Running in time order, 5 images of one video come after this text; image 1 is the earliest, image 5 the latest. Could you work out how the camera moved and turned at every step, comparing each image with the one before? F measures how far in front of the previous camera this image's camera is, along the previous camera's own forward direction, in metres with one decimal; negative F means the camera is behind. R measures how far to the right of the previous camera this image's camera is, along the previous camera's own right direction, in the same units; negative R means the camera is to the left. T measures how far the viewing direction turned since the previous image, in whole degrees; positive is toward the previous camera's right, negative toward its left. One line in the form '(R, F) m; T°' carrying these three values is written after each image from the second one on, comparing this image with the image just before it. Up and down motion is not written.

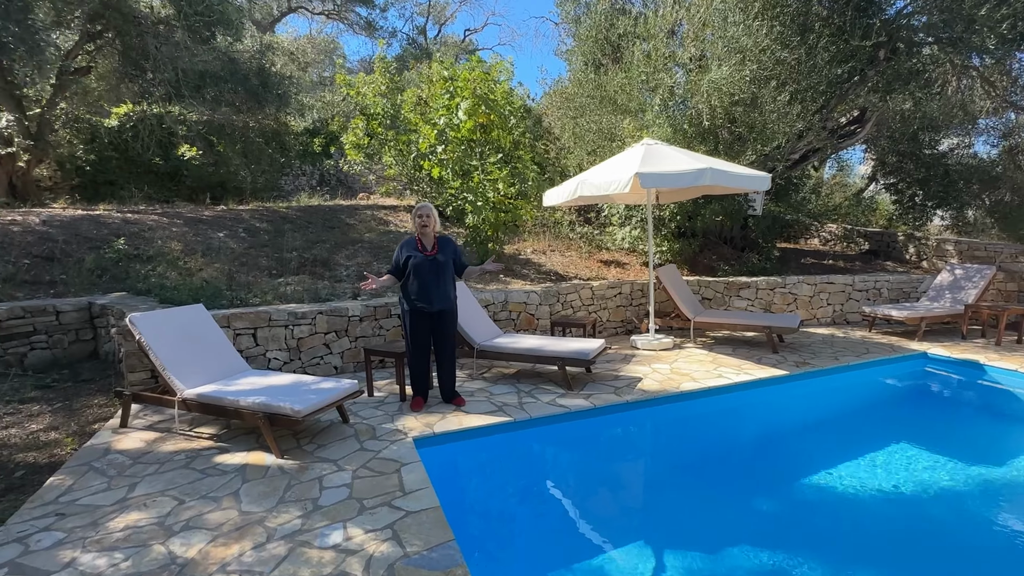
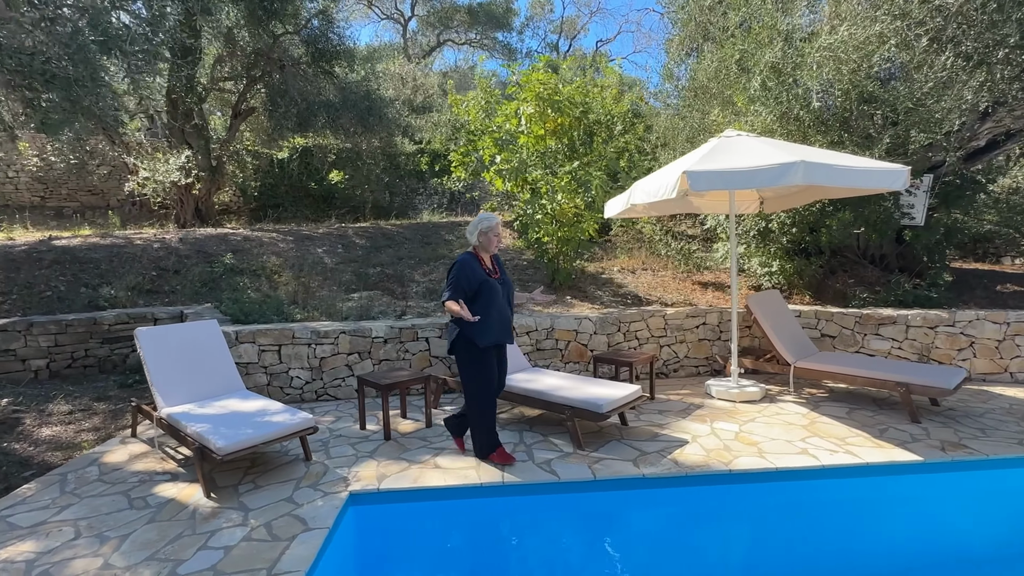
(+1.4, +1.2) m; -17°
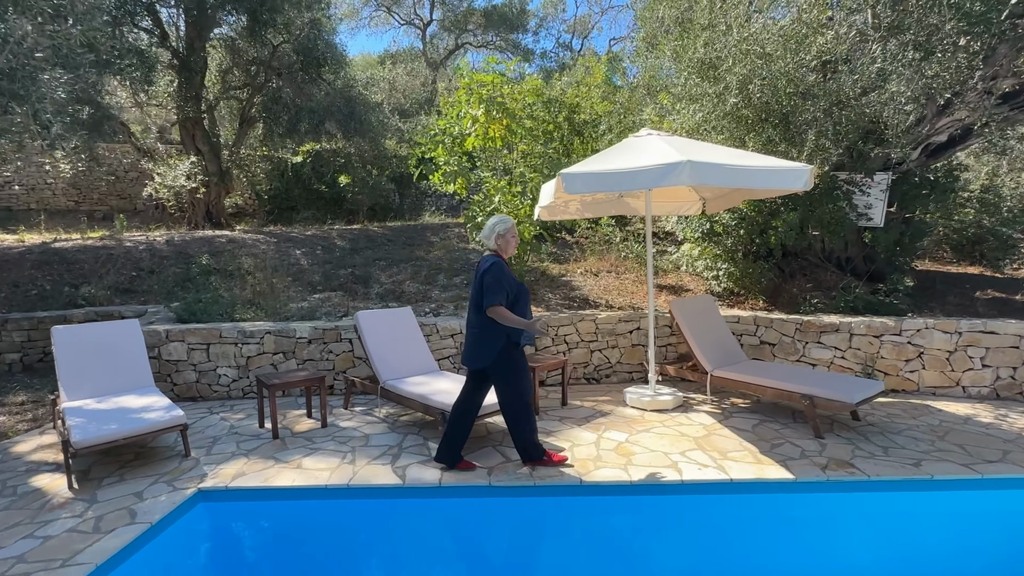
(+1.5, +0.1) m; -4°
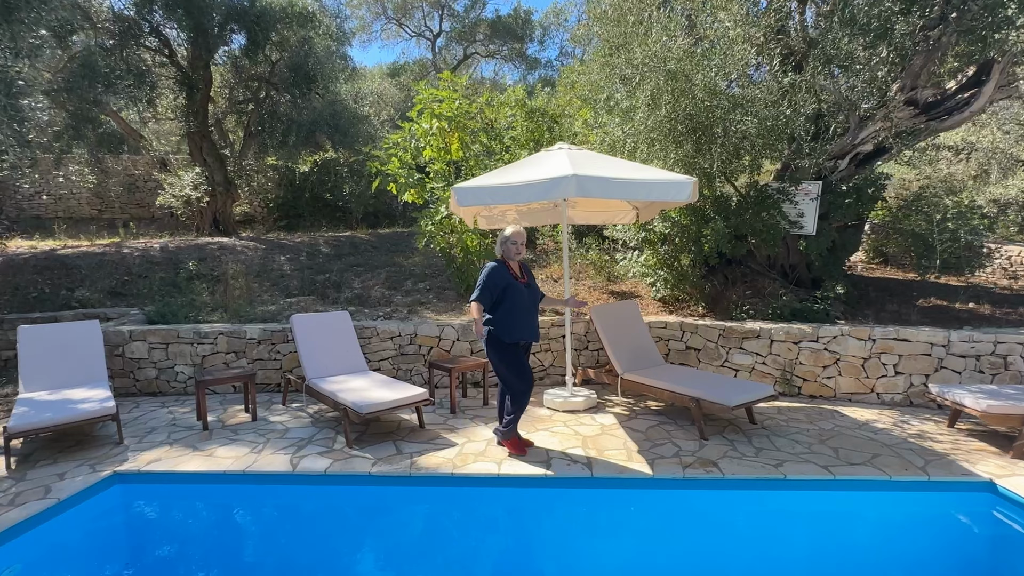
(+1.3, -0.3) m; -3°
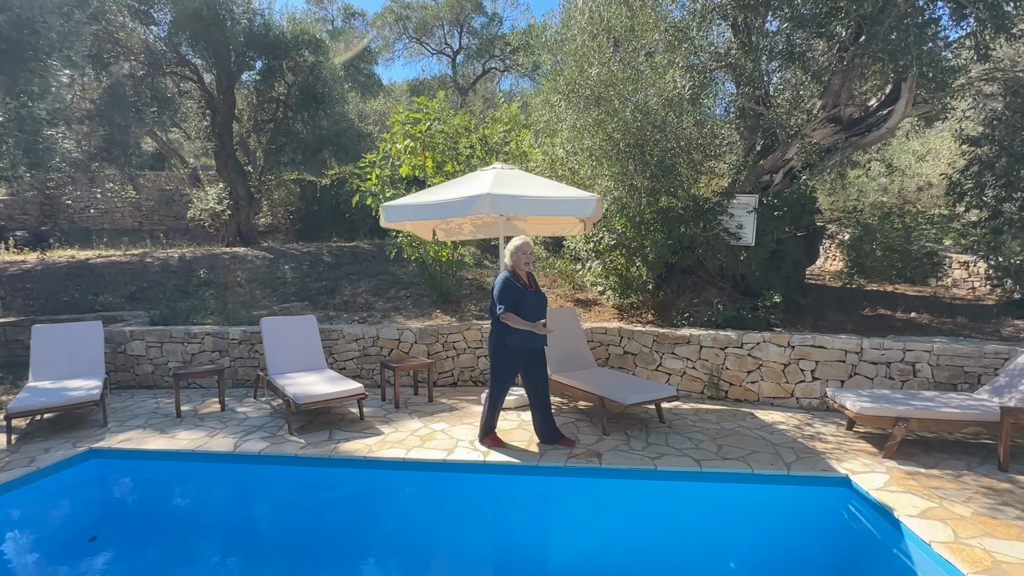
(+1.3, -0.5) m; -4°
